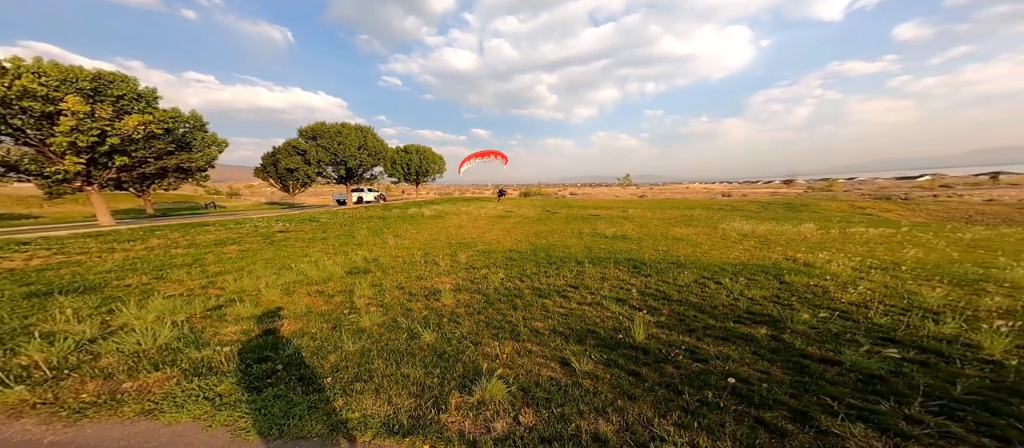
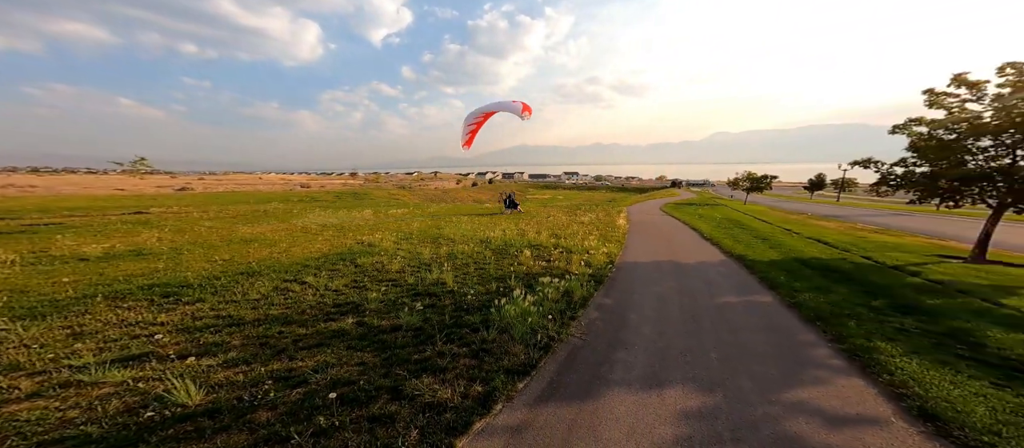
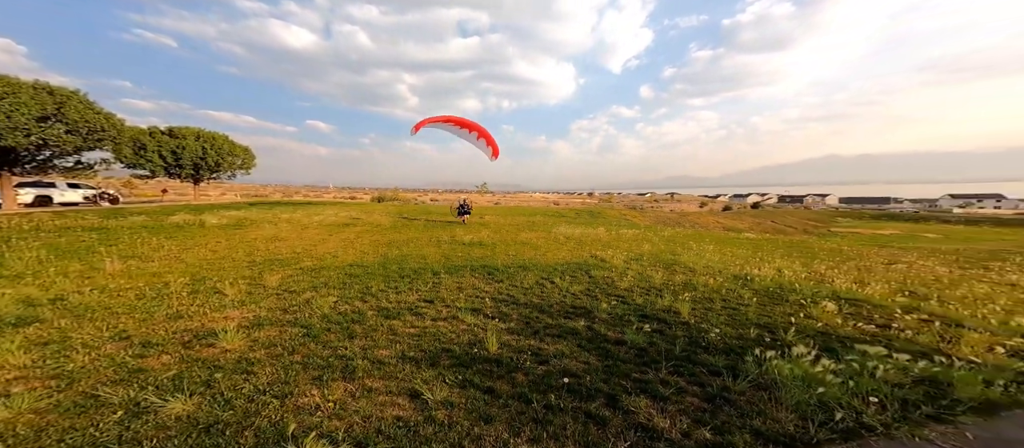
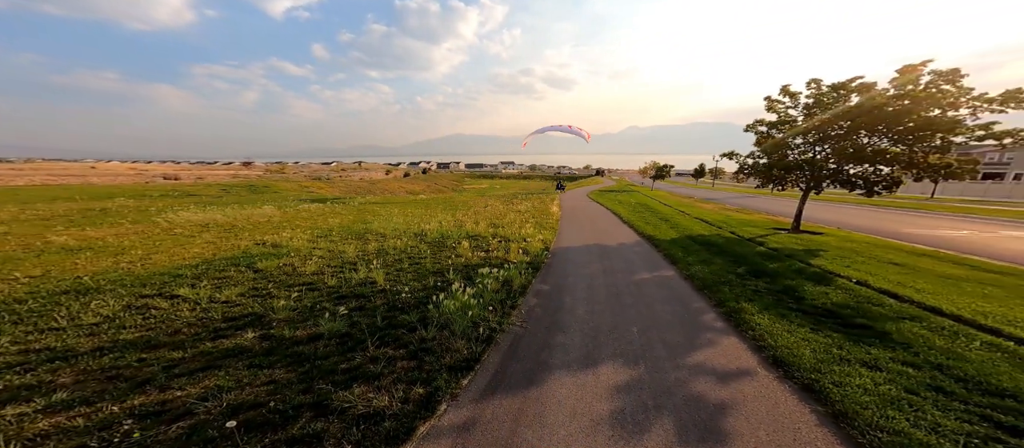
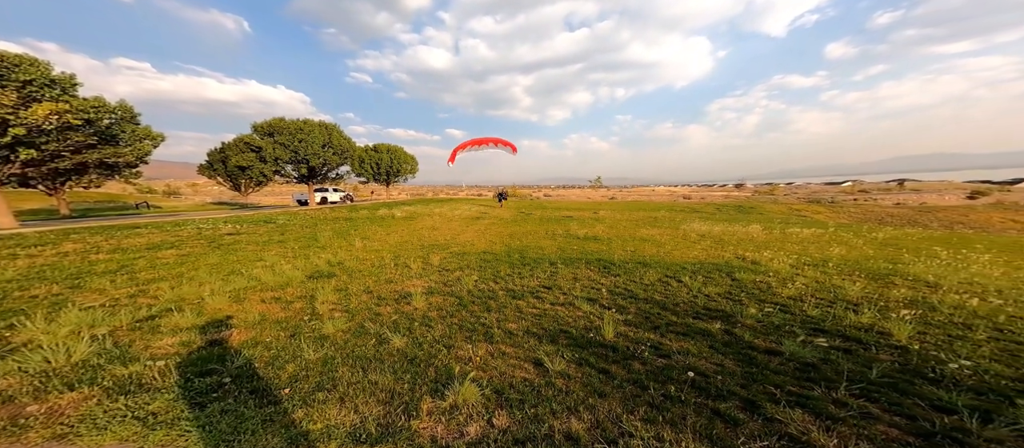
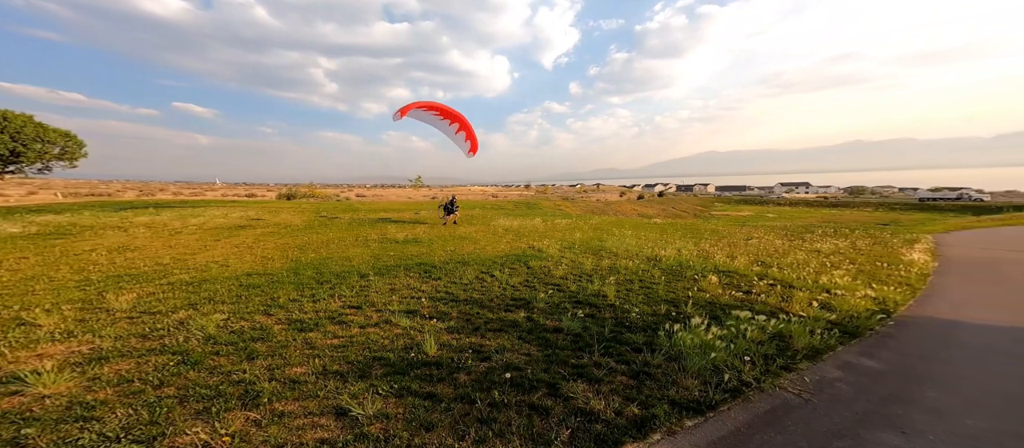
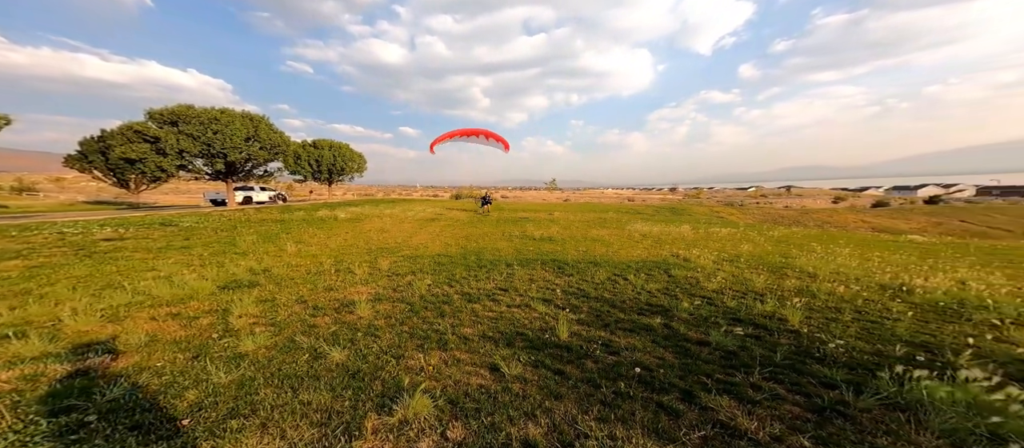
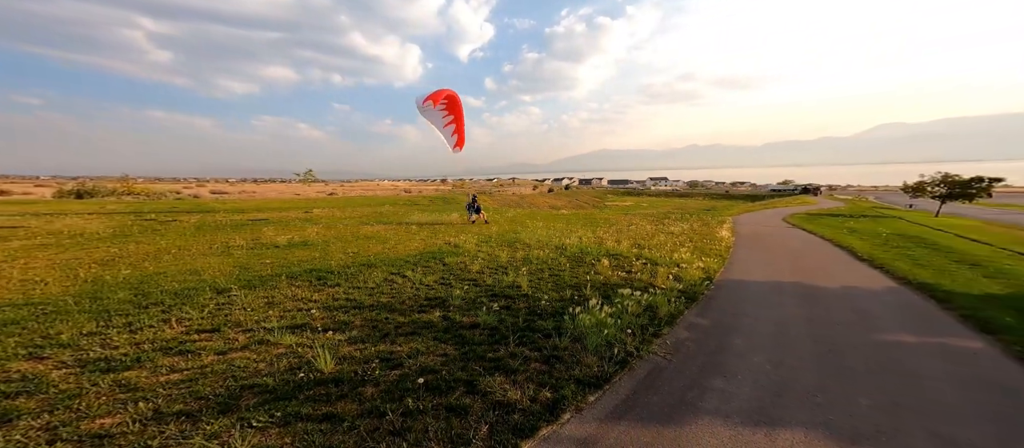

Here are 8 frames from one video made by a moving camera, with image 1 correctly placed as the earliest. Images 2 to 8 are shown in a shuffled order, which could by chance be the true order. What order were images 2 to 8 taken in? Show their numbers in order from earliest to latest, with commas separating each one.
5, 7, 3, 6, 8, 2, 4
